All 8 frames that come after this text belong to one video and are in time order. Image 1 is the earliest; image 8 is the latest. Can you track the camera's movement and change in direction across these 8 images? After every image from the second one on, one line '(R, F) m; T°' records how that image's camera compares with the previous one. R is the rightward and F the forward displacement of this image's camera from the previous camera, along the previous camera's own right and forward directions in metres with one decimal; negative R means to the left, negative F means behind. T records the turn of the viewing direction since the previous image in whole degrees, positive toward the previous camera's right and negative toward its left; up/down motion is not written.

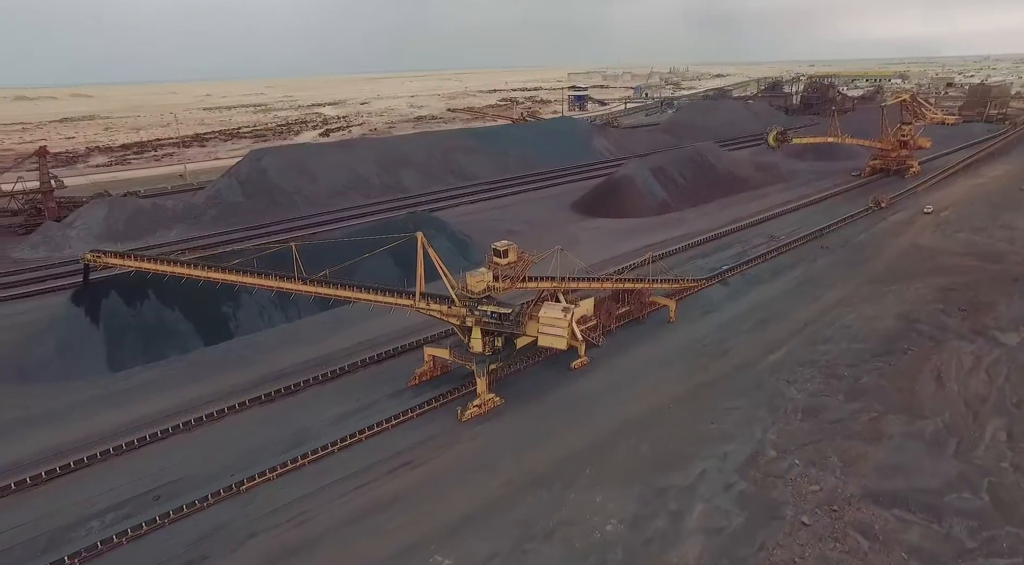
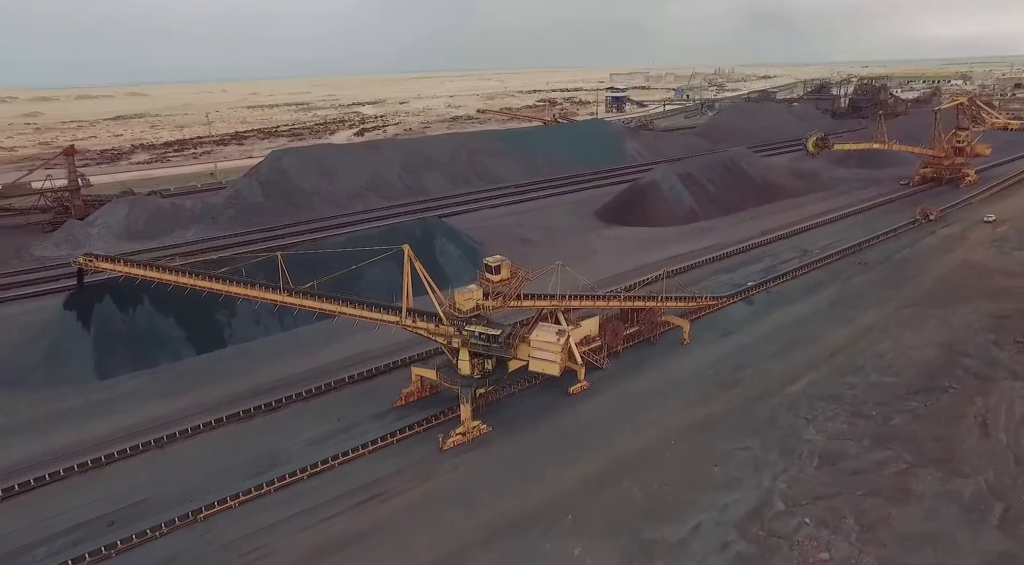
(+1.7, +2.1) m; -4°
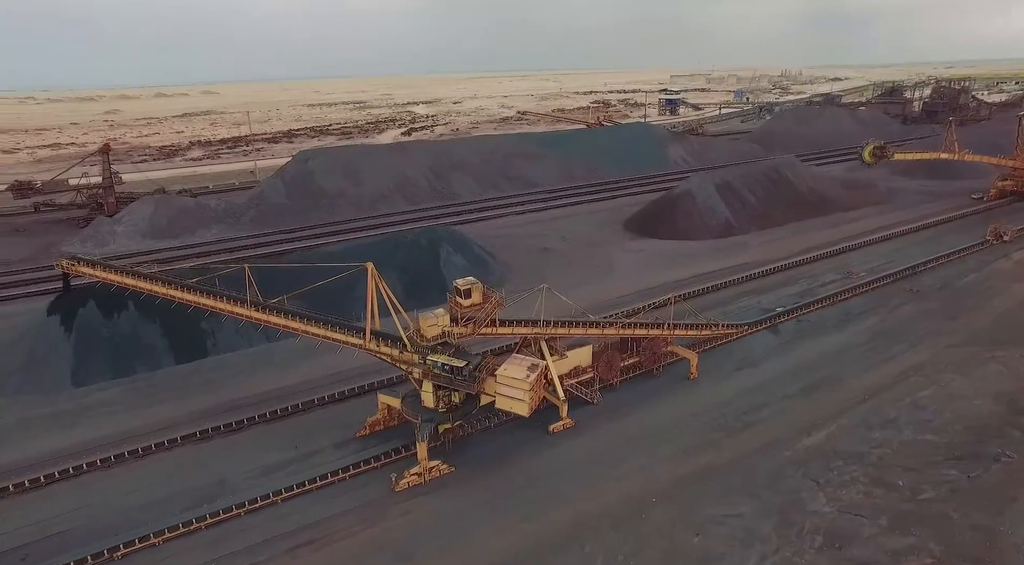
(+2.5, +2.8) m; -5°
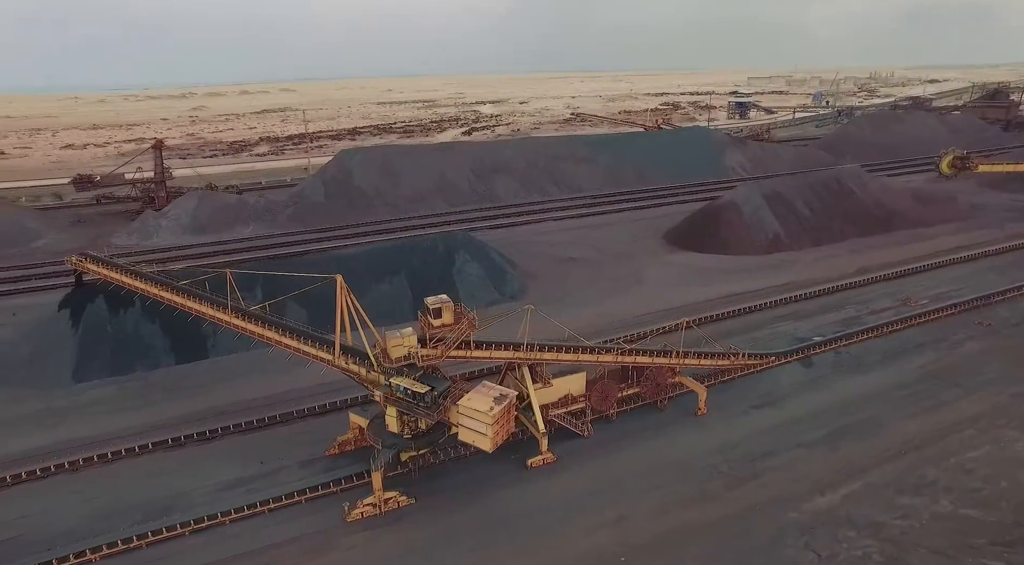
(+2.4, +2.2) m; -6°
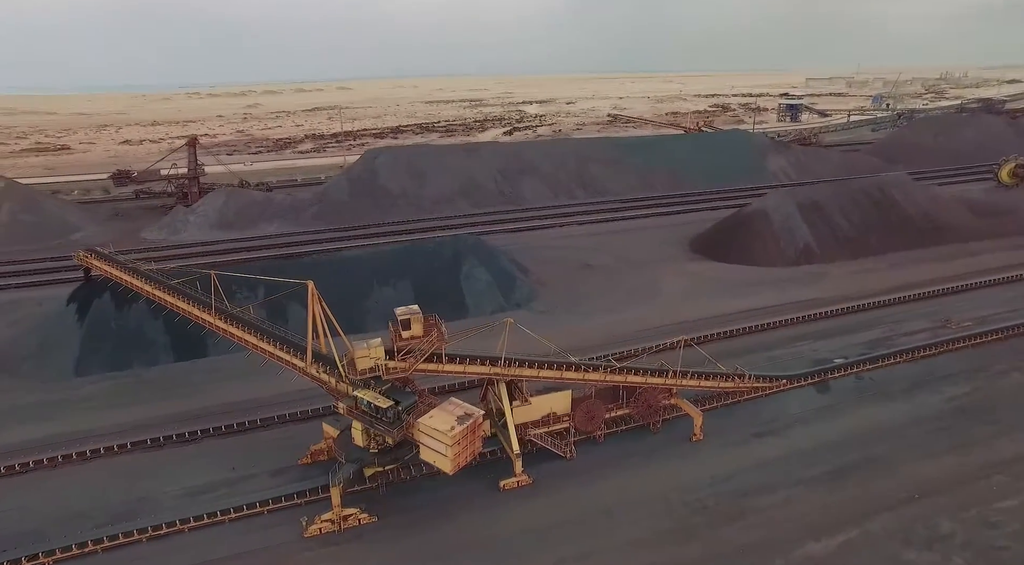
(+1.7, +1.3) m; -4°
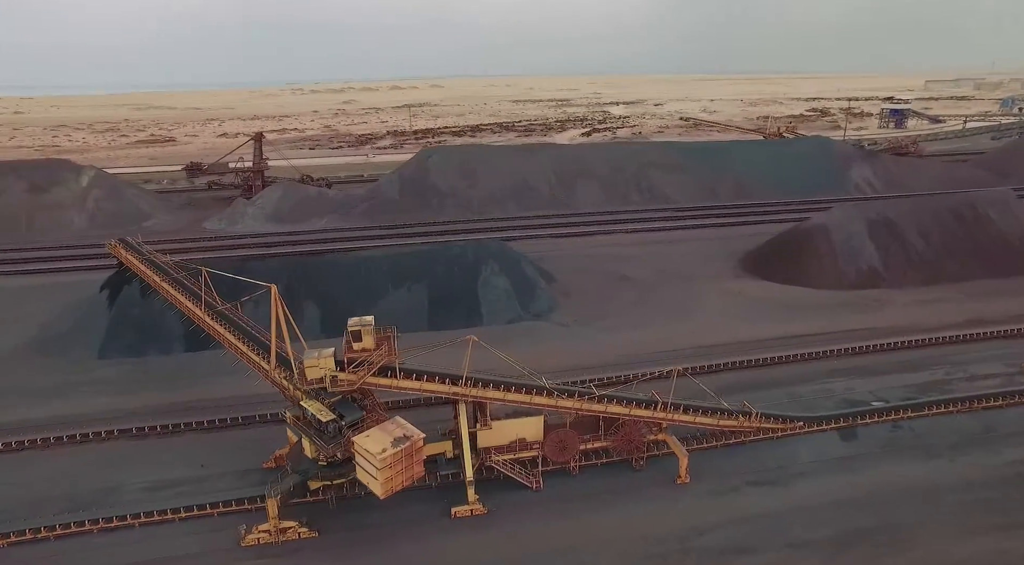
(+2.7, +1.8) m; -7°
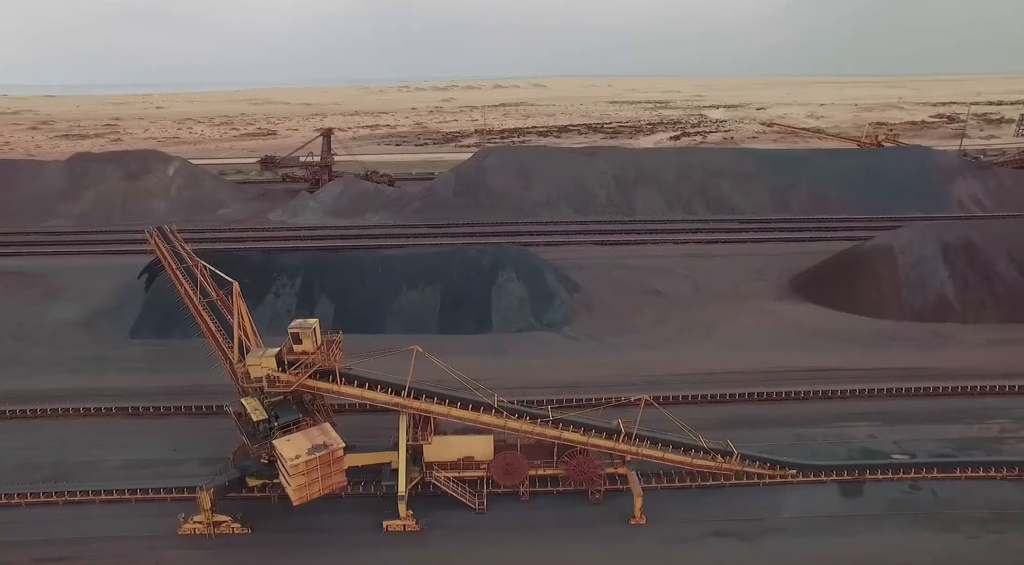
(+3.0, +1.6) m; -8°
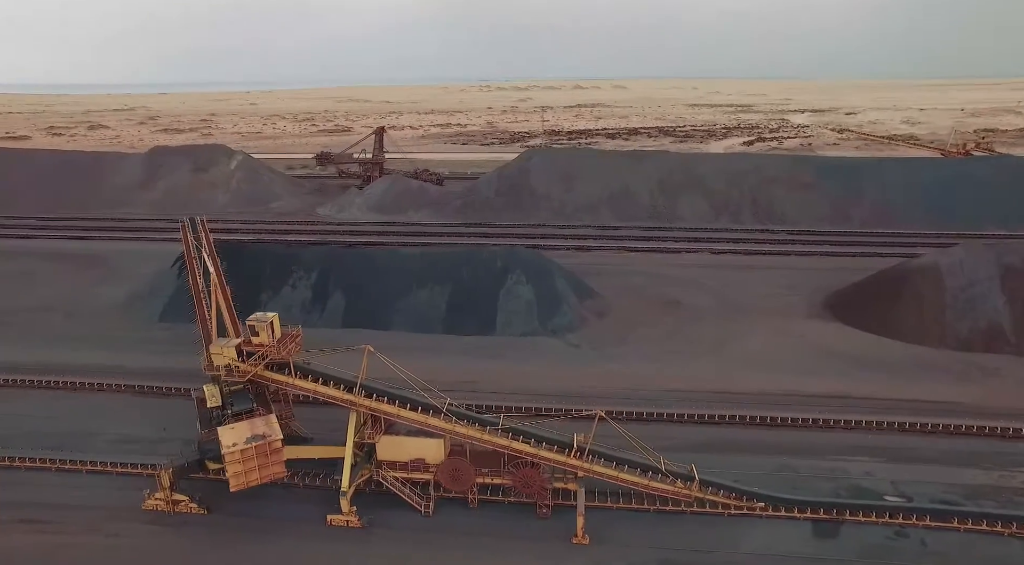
(+2.4, +0.9) m; -7°
